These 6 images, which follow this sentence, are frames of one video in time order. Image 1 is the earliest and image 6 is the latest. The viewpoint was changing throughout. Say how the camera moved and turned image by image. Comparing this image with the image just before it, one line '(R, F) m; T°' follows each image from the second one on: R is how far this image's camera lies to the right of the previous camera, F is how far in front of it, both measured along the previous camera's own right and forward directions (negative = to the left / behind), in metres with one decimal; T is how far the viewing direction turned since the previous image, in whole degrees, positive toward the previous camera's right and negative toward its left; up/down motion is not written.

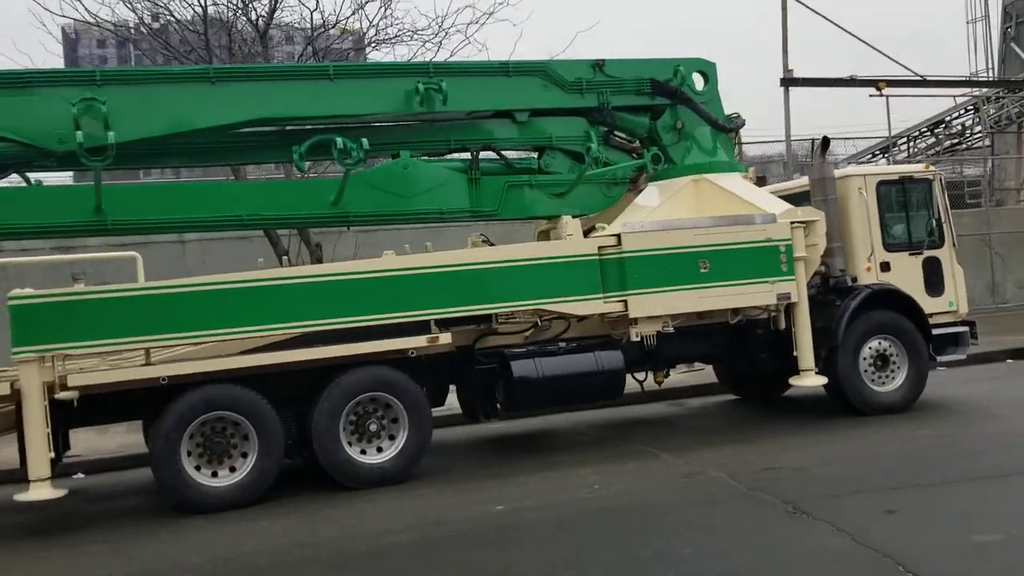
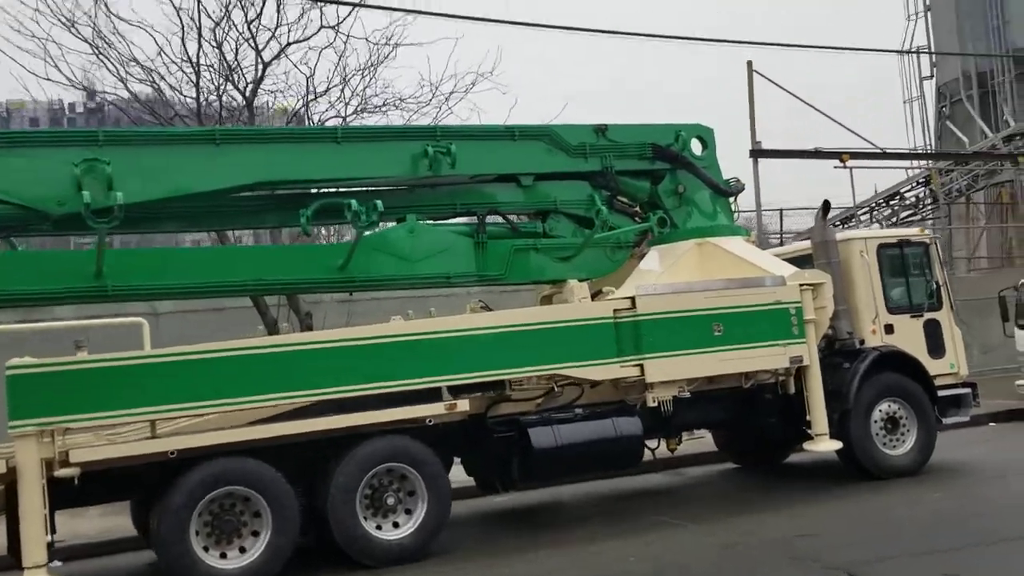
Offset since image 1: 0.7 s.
(-0.6, +0.2) m; +4°
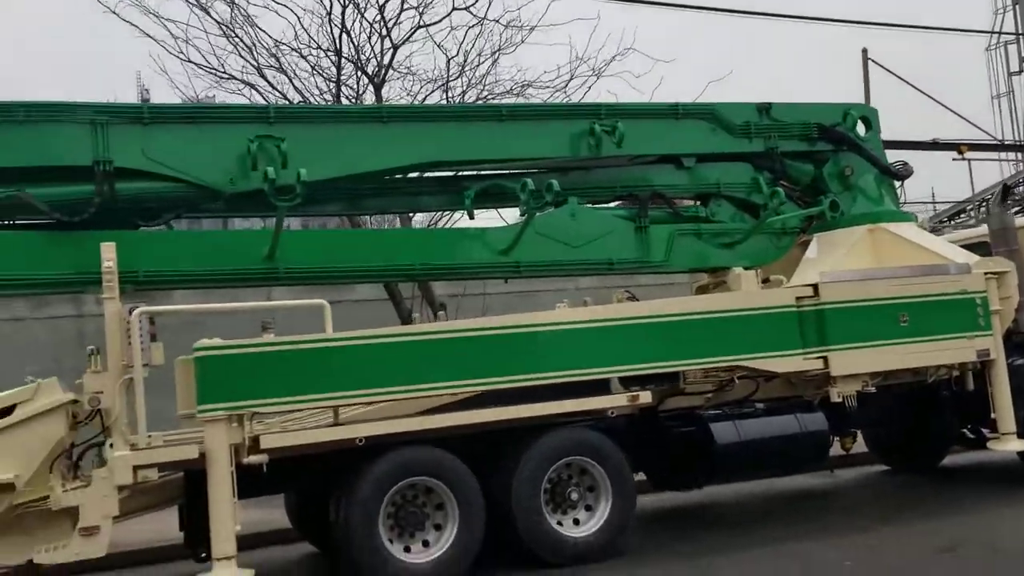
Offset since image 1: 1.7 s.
(-1.0, +0.4) m; -3°
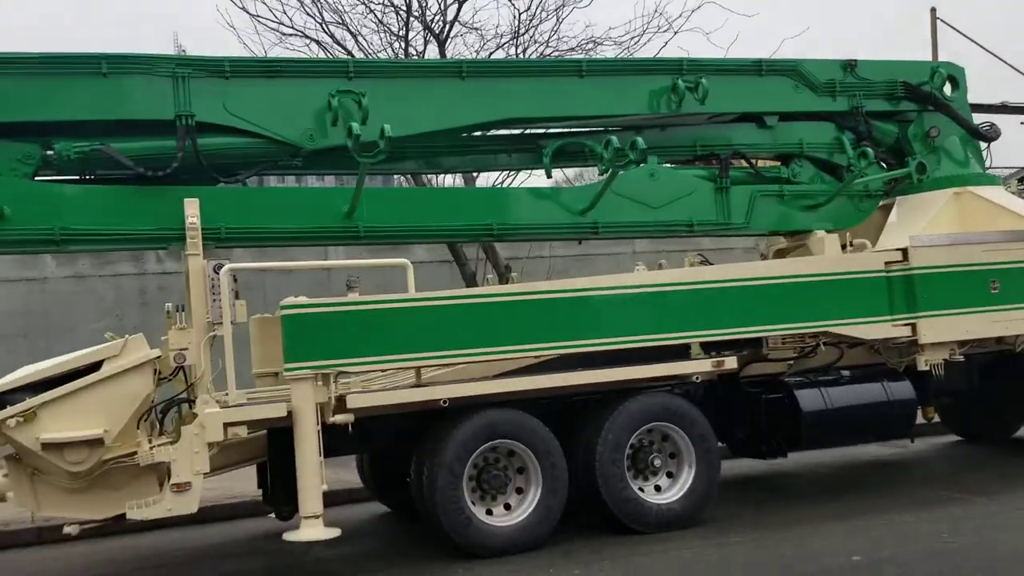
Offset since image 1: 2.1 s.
(-0.4, +0.1) m; -2°
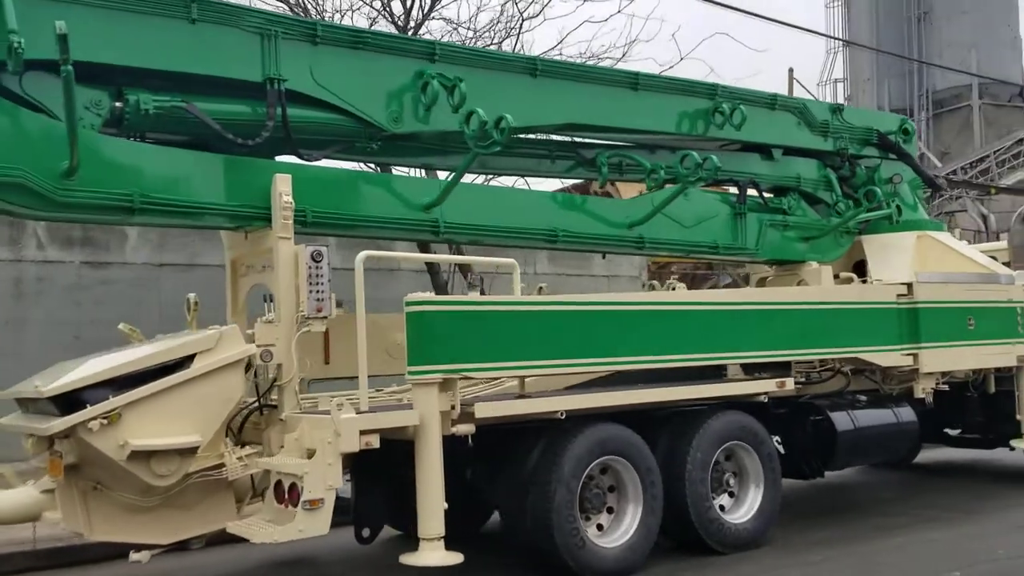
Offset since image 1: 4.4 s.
(-2.2, +0.6) m; +15°
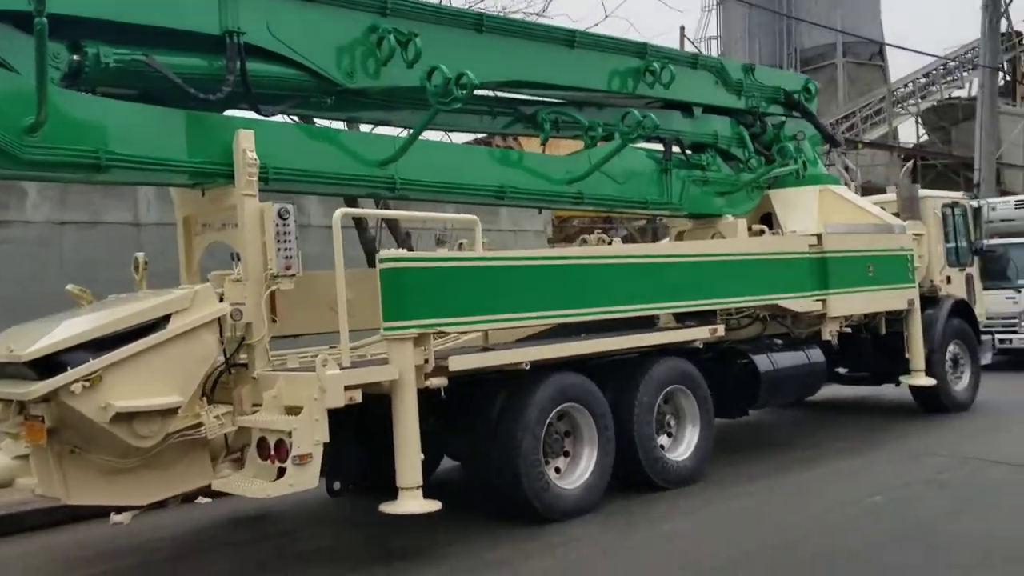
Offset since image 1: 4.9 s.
(-0.5, -0.1) m; +8°
